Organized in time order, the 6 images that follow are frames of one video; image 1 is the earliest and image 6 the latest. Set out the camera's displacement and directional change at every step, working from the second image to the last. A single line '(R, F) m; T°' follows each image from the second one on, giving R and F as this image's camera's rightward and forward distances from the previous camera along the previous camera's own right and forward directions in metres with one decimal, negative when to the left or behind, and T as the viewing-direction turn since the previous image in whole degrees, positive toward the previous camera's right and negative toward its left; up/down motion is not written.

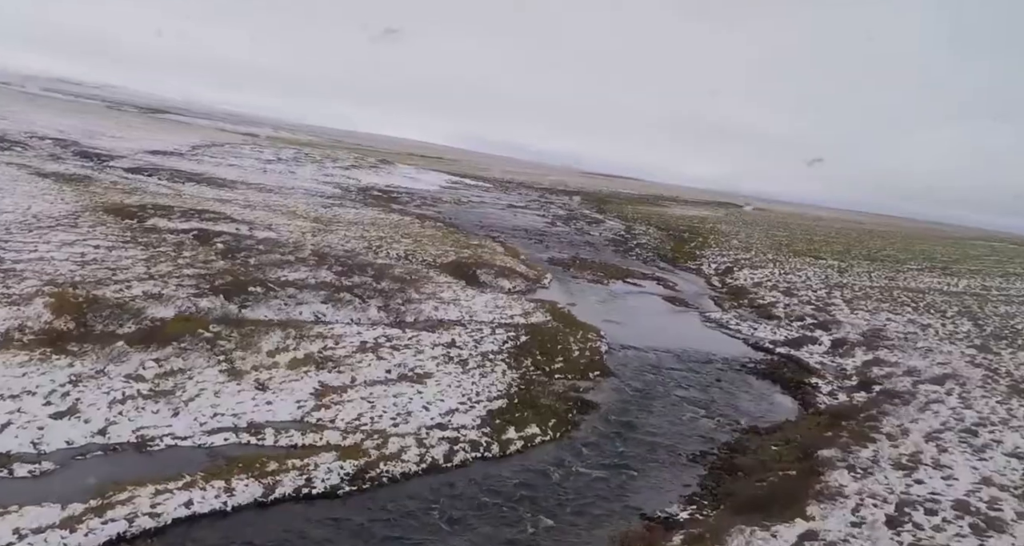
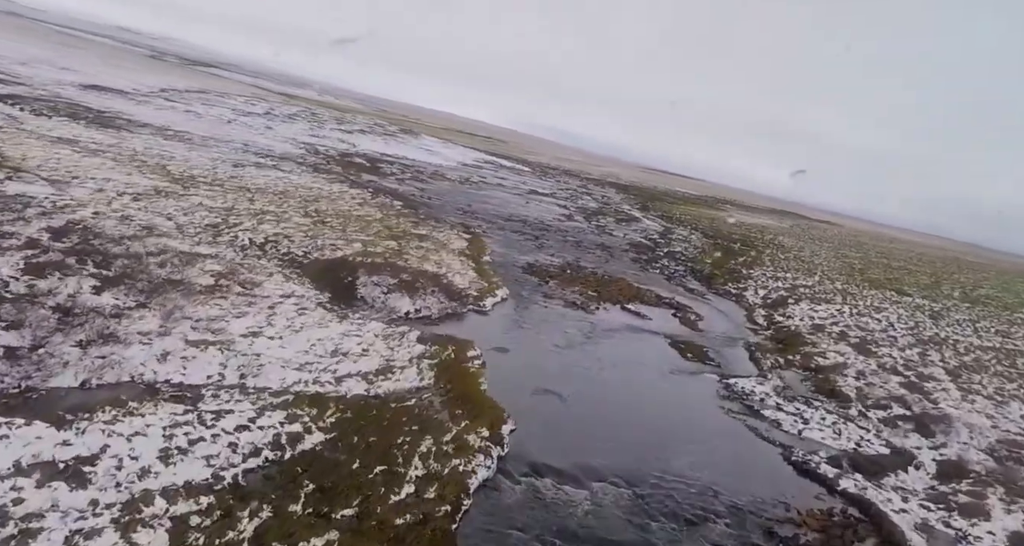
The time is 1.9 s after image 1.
(+3.5, +10.7) m; -4°
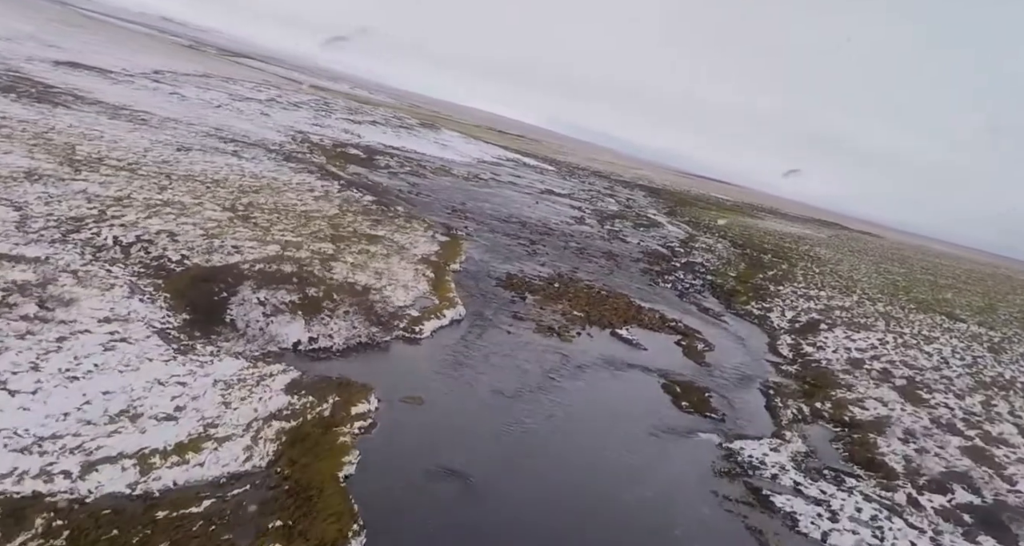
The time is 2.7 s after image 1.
(+1.9, +4.6) m; -2°
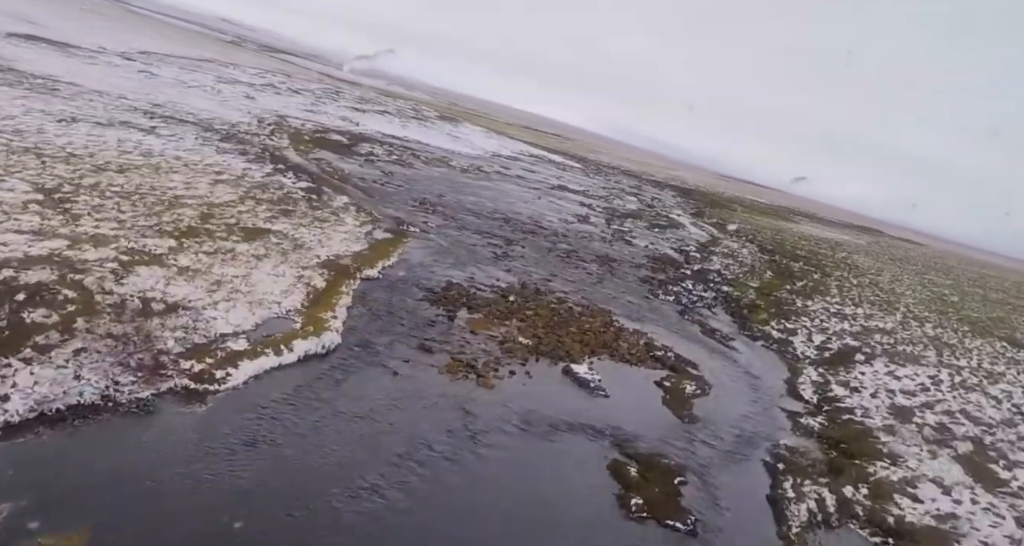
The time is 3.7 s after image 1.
(+2.6, +5.9) m; -3°
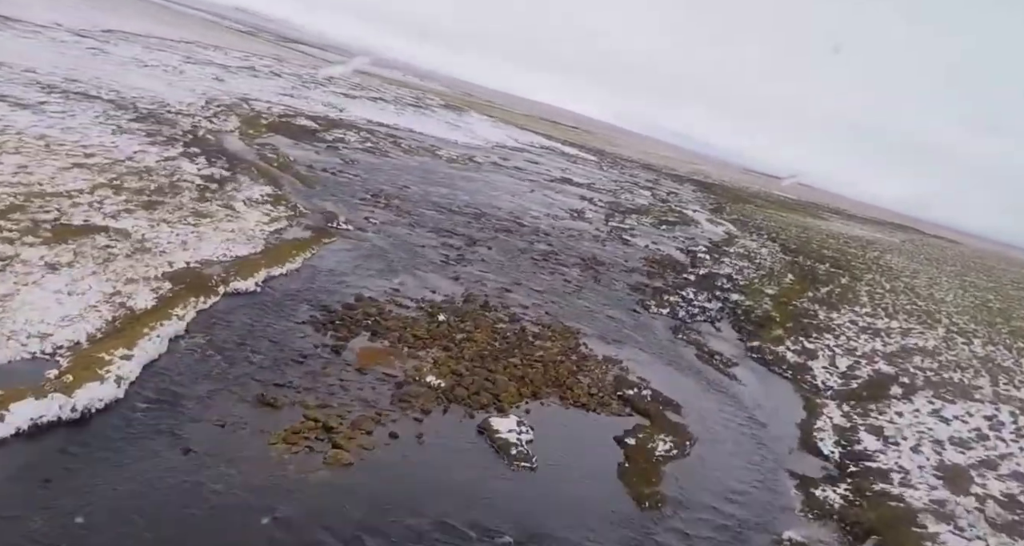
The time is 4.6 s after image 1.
(+2.0, +4.7) m; -2°
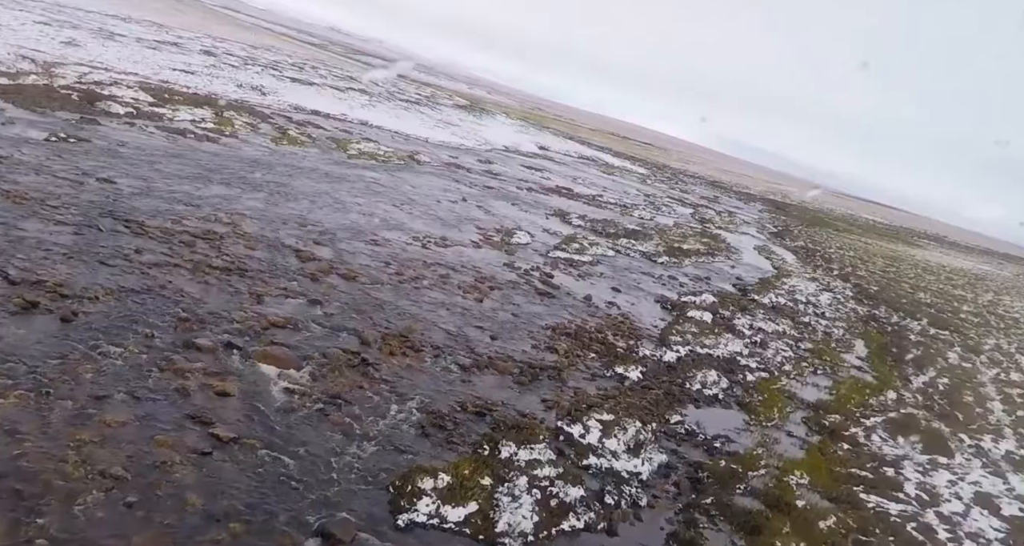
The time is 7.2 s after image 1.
(+6.6, +15.4) m; -6°
